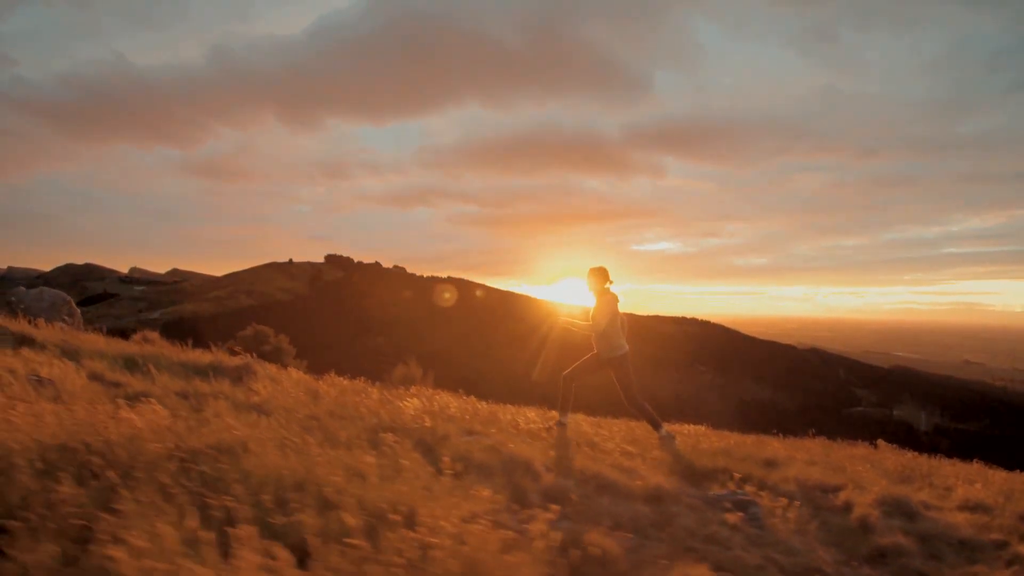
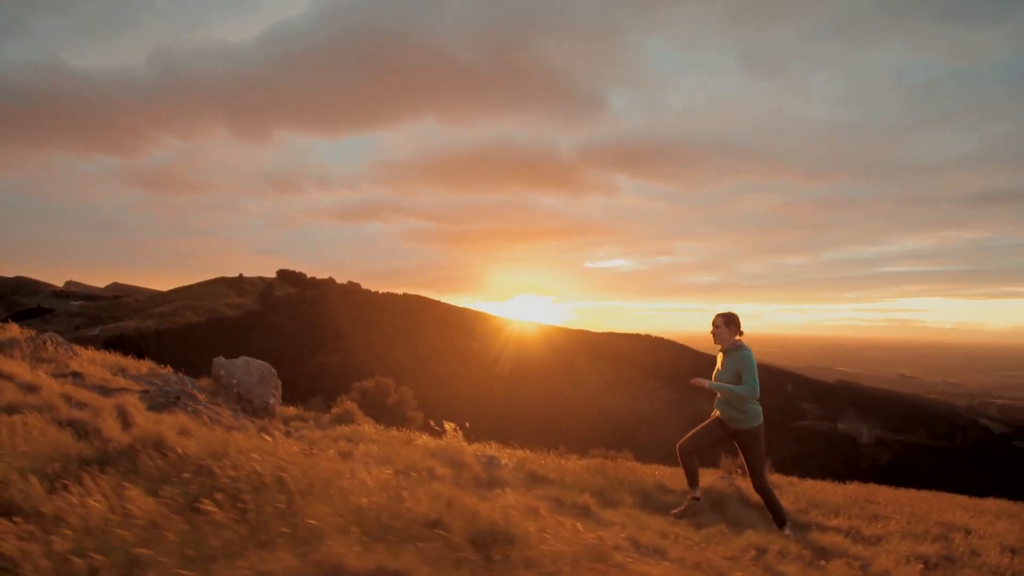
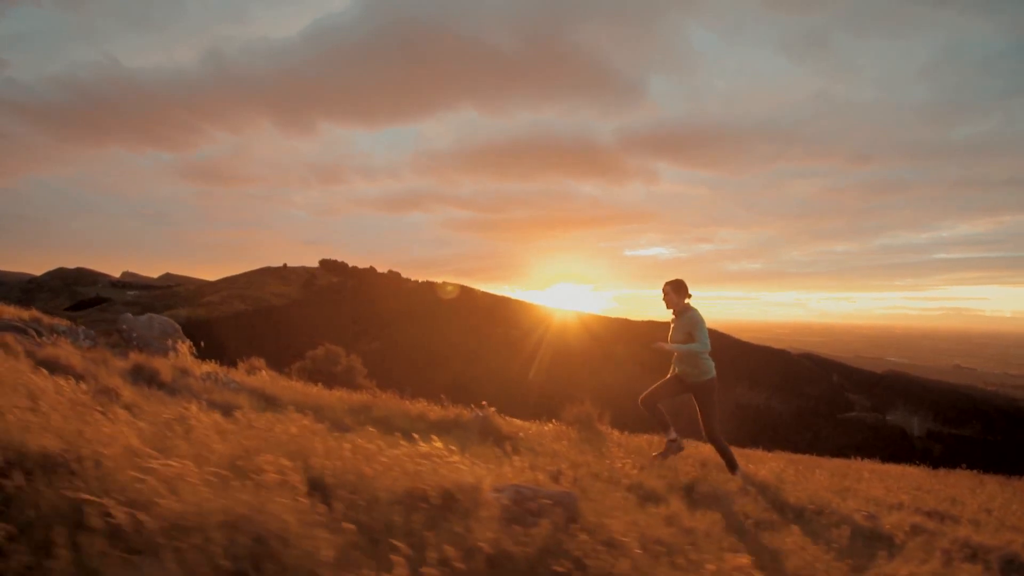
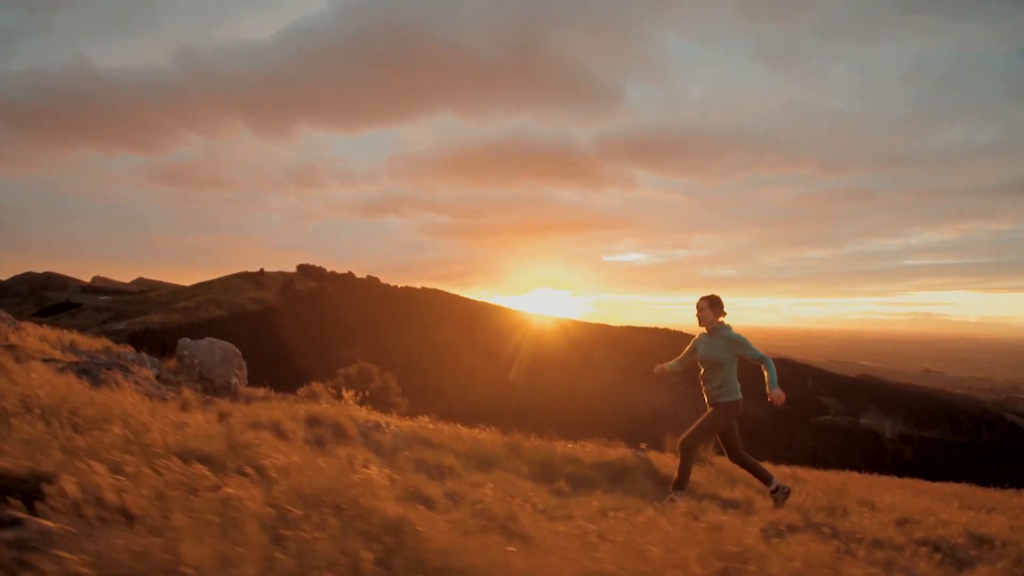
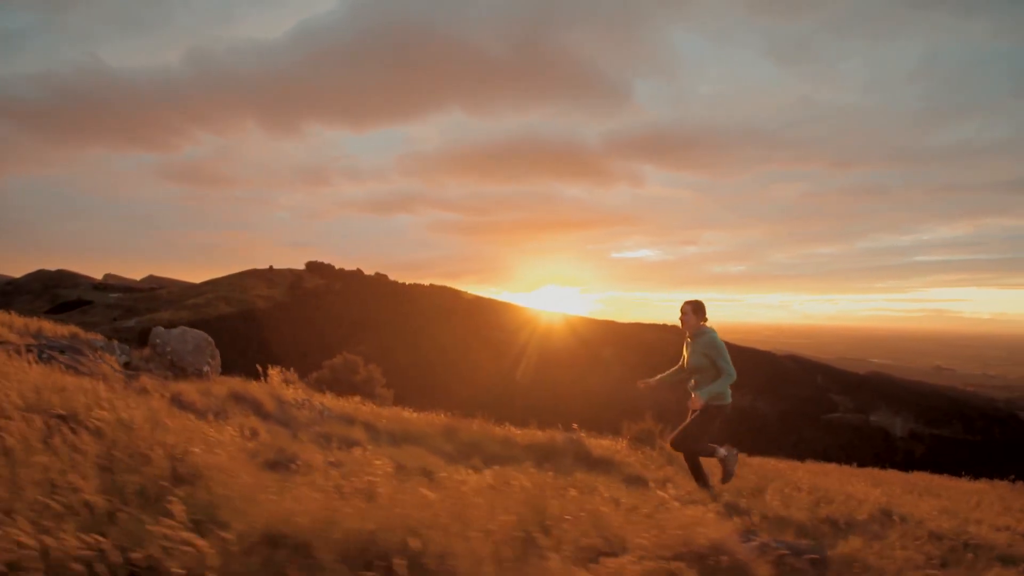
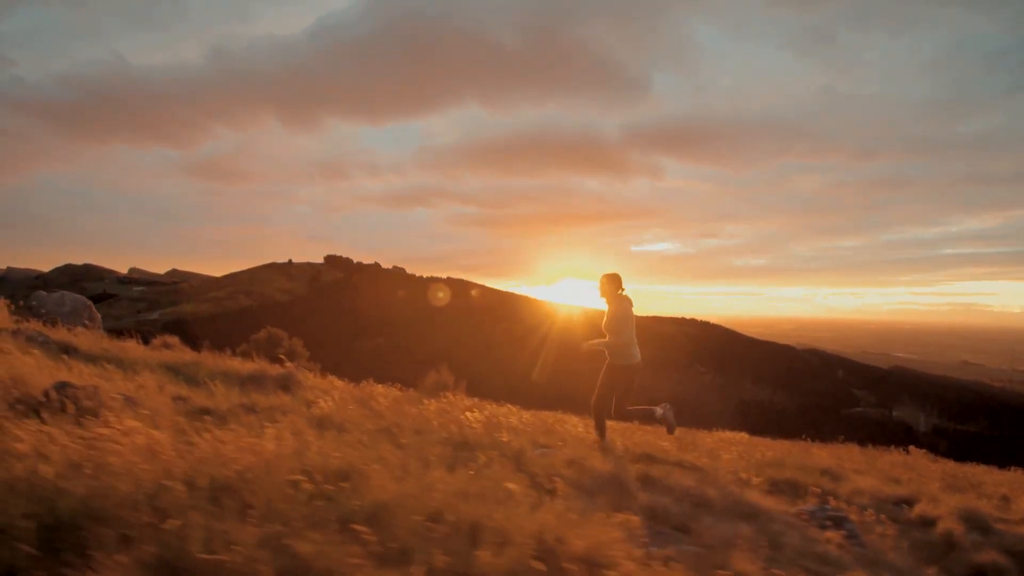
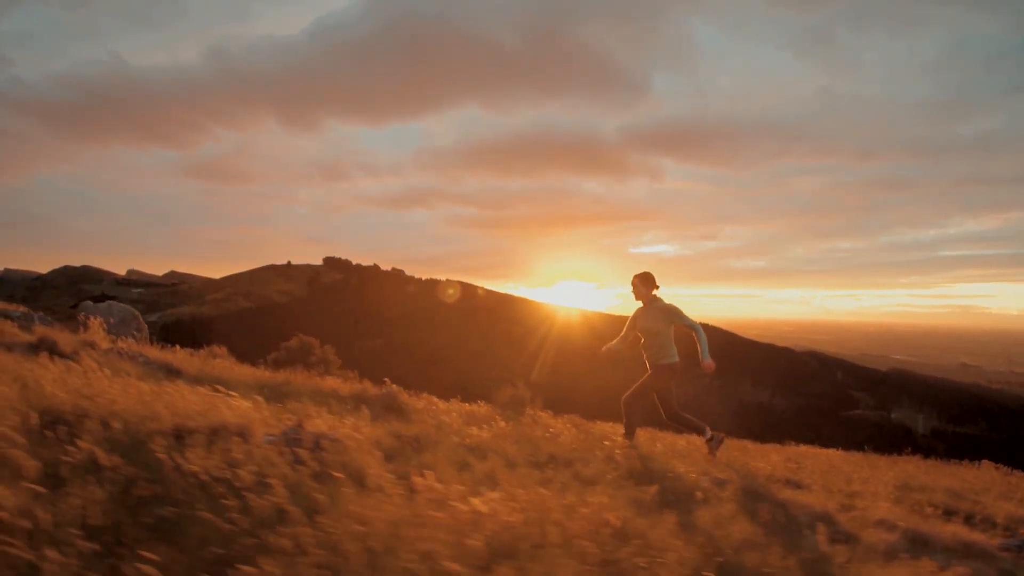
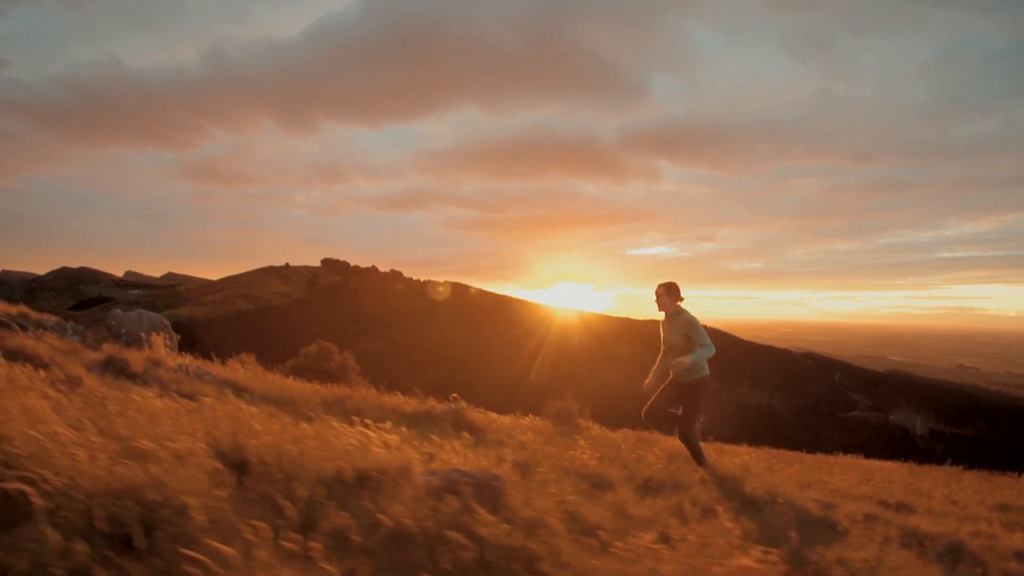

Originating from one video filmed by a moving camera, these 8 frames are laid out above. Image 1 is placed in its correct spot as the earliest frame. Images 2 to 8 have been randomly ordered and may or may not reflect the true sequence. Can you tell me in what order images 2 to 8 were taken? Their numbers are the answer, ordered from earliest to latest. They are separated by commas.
6, 7, 8, 3, 5, 4, 2
